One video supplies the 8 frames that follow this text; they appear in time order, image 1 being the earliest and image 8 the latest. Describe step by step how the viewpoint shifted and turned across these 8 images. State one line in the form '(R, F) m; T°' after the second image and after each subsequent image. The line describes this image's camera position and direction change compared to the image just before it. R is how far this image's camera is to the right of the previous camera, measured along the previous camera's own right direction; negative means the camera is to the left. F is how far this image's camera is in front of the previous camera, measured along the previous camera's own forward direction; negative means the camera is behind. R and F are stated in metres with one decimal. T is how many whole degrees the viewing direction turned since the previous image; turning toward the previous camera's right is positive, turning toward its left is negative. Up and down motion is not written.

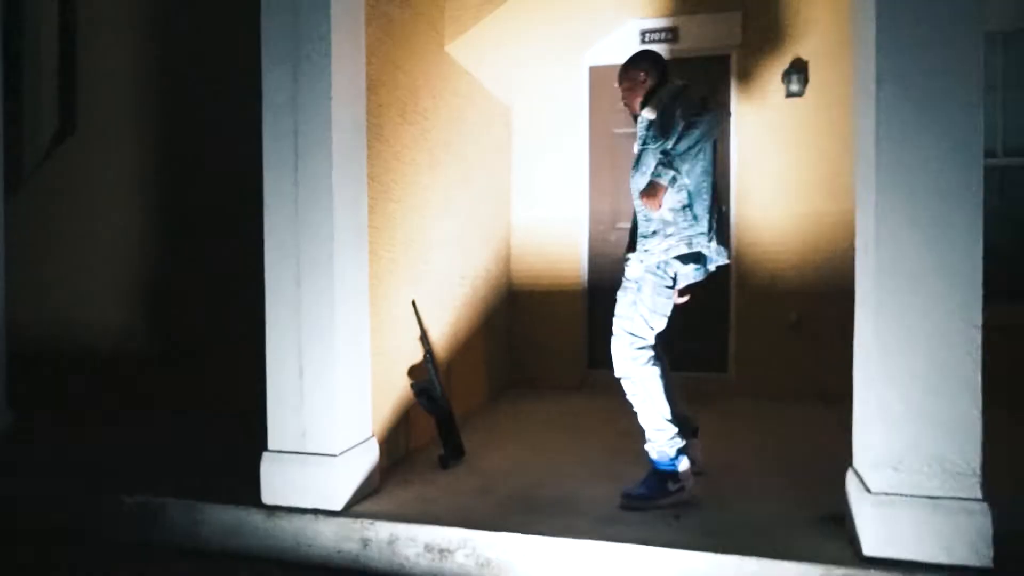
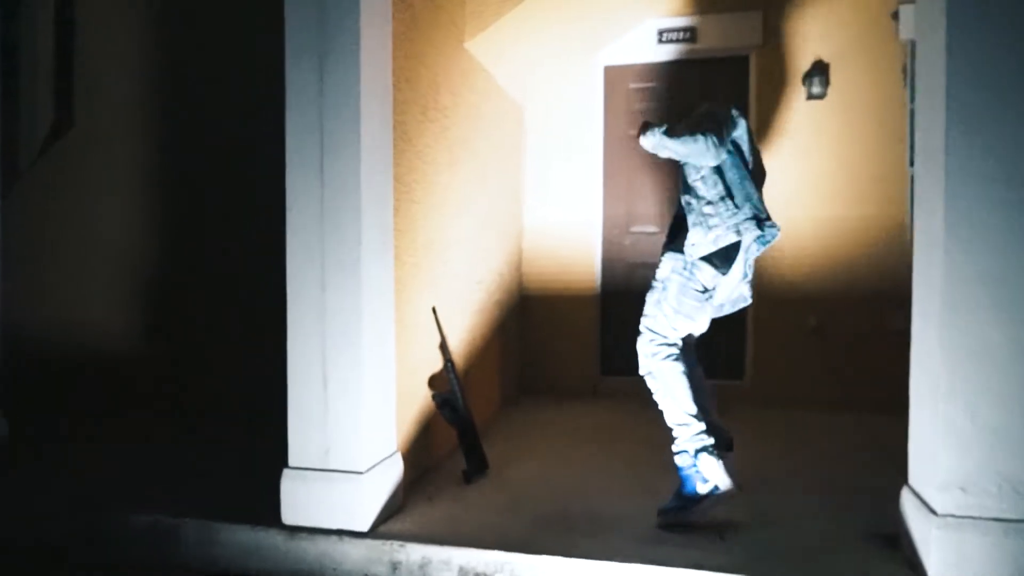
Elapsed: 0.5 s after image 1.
(-0.2, +0.2) m; +1°
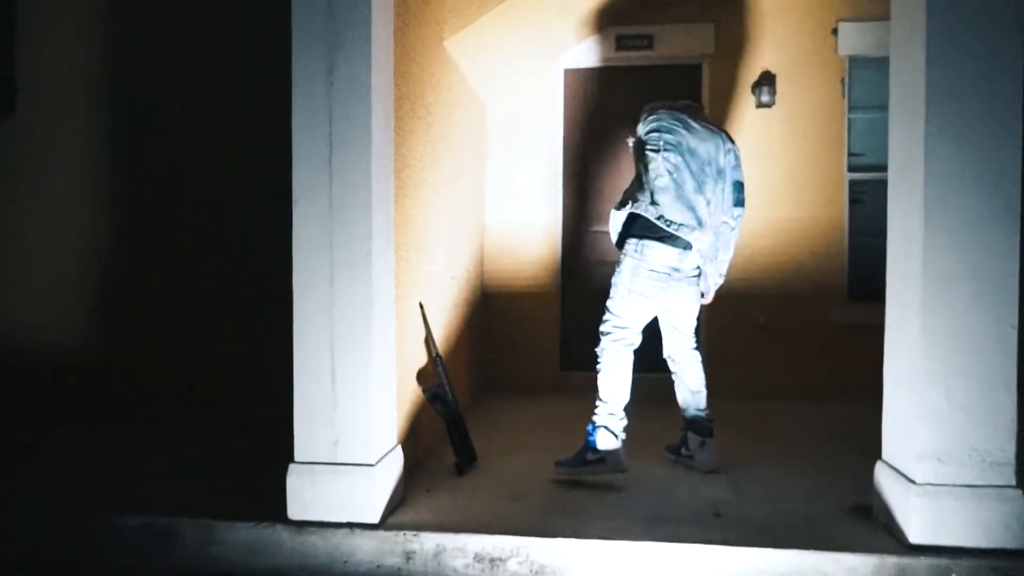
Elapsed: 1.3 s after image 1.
(-0.4, -0.1) m; +7°
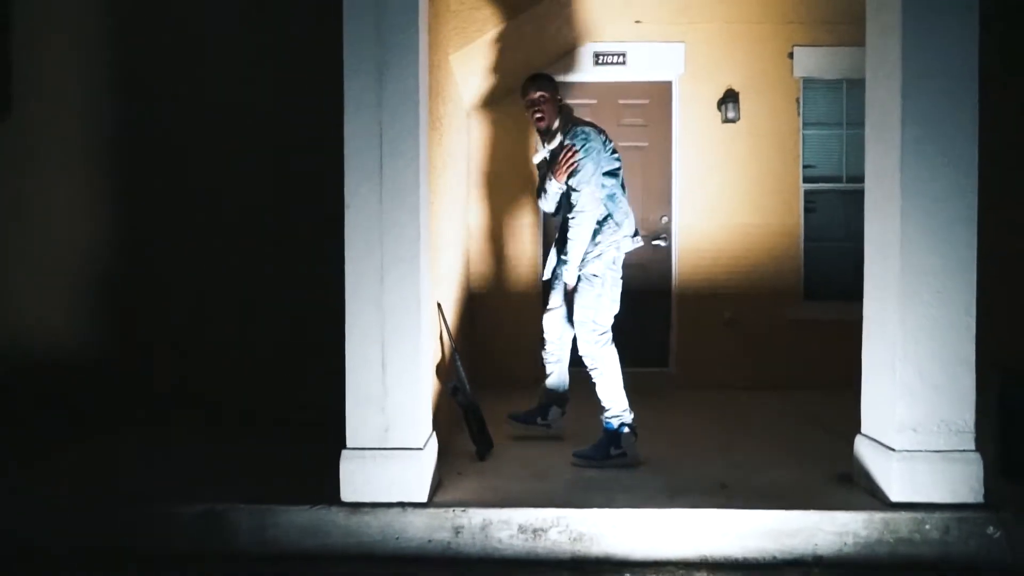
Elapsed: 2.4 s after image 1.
(-0.5, -0.3) m; +6°
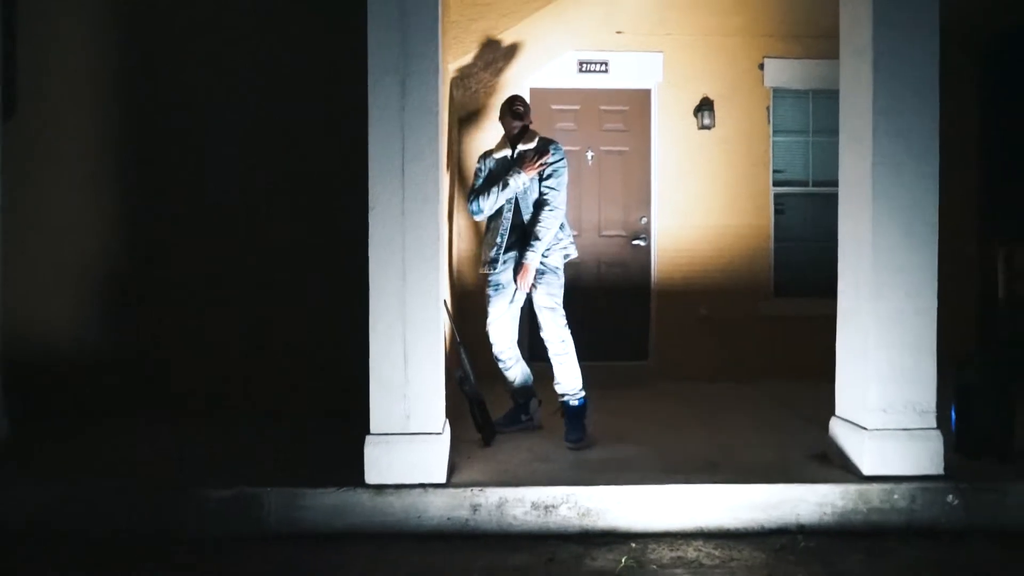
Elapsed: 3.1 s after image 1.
(-0.3, -0.3) m; +3°
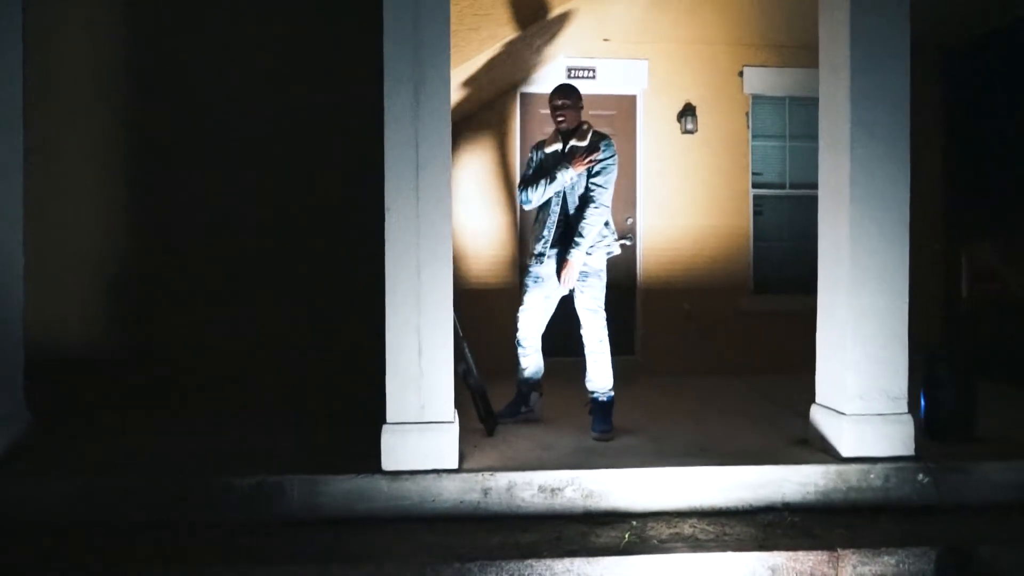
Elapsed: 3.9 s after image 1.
(-0.2, -0.2) m; +2°
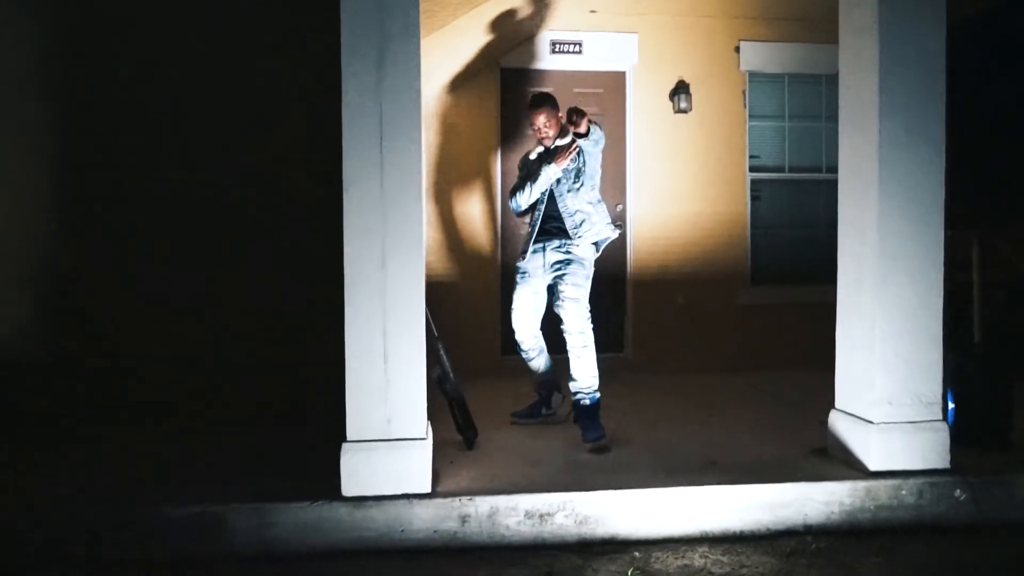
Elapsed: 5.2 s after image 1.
(0.0, +0.5) m; +2°
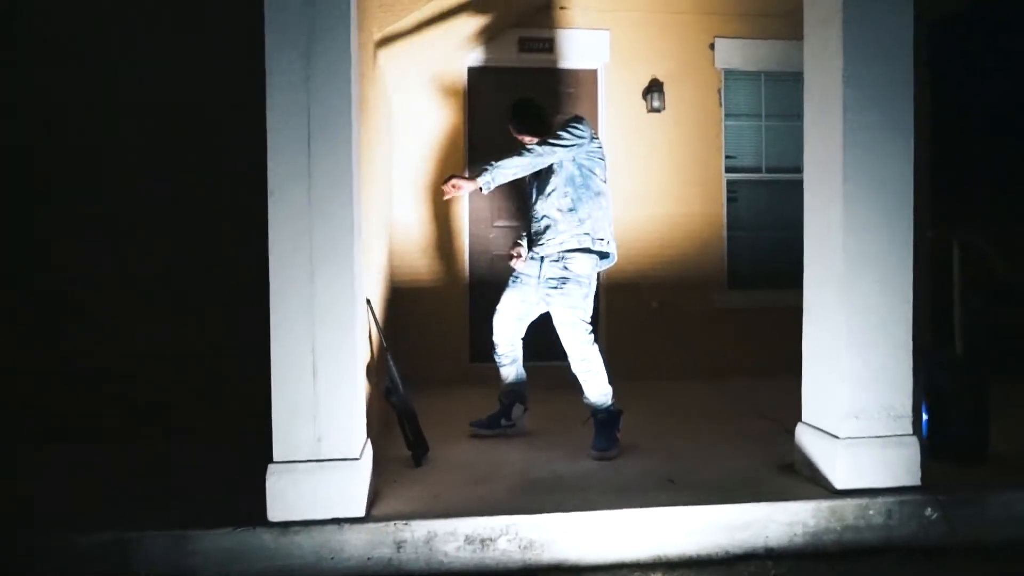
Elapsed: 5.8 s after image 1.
(+0.2, +0.2) m; 0°
